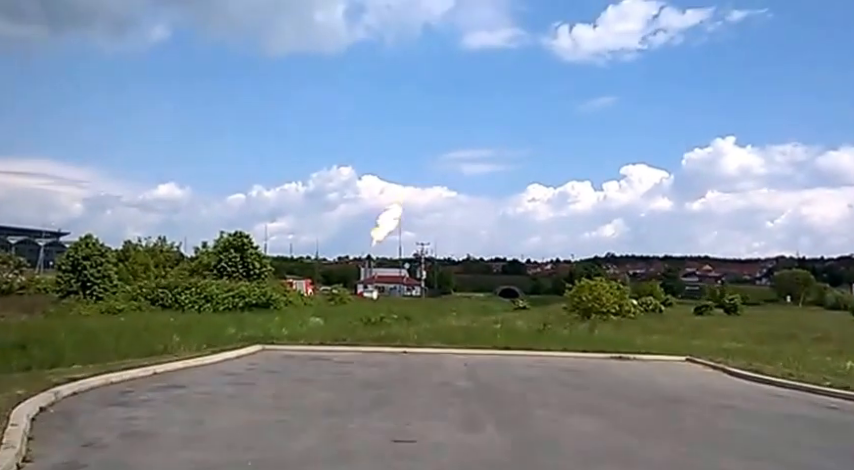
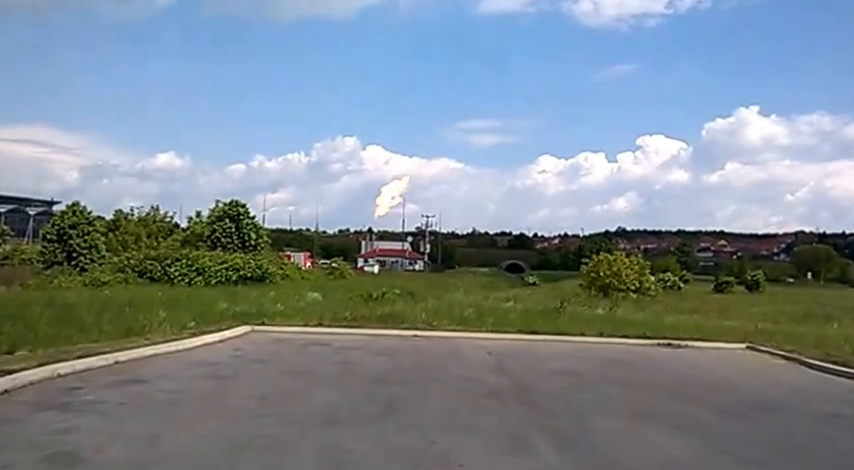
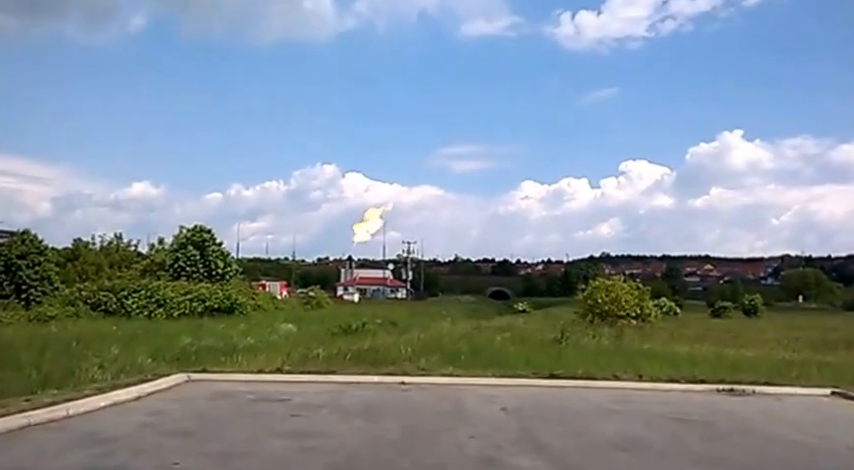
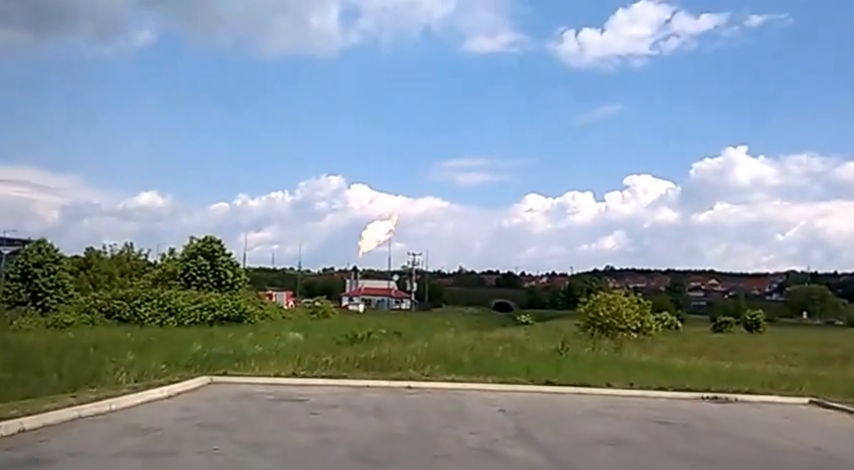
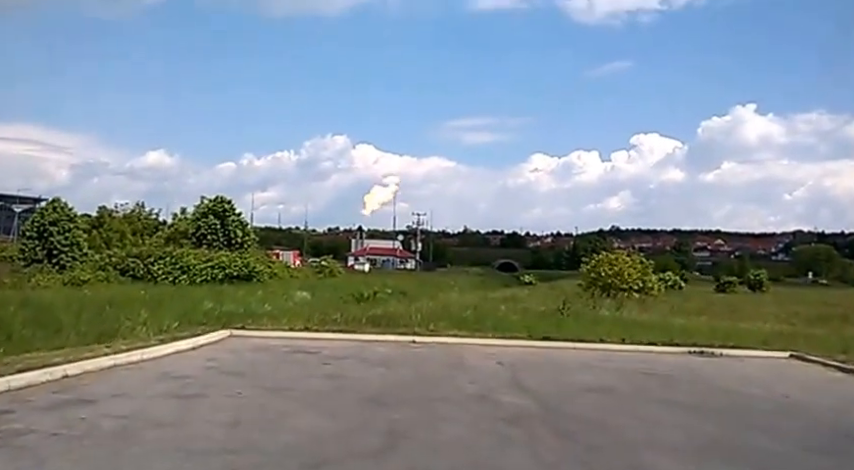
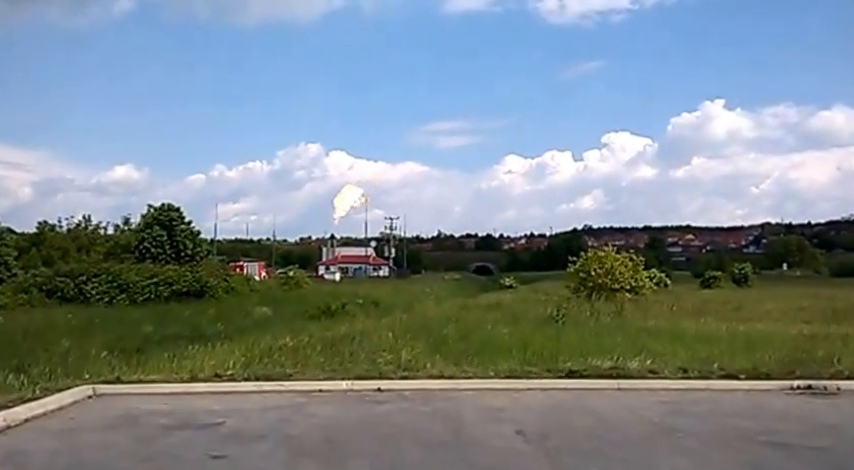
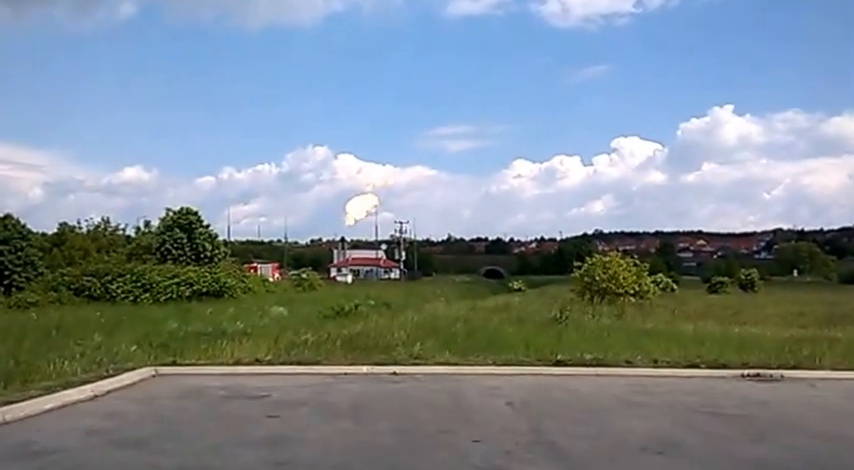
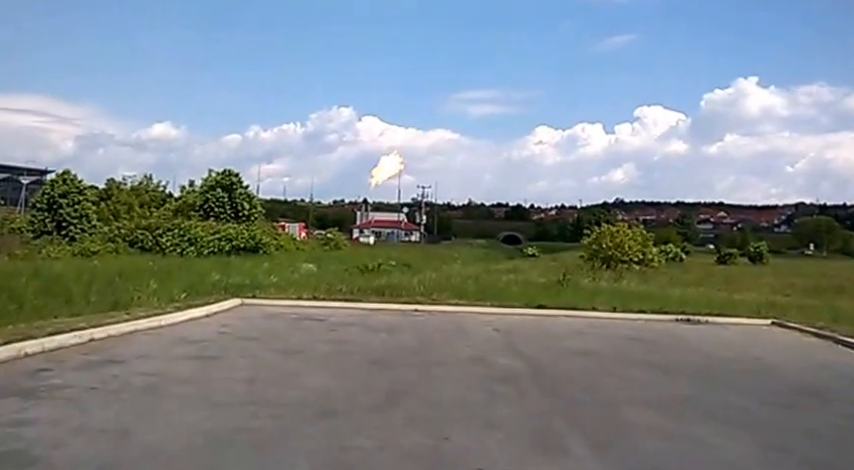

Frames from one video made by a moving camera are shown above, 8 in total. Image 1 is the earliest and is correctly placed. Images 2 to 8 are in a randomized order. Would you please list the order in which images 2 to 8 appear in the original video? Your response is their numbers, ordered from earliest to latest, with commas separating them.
2, 8, 5, 4, 3, 7, 6
